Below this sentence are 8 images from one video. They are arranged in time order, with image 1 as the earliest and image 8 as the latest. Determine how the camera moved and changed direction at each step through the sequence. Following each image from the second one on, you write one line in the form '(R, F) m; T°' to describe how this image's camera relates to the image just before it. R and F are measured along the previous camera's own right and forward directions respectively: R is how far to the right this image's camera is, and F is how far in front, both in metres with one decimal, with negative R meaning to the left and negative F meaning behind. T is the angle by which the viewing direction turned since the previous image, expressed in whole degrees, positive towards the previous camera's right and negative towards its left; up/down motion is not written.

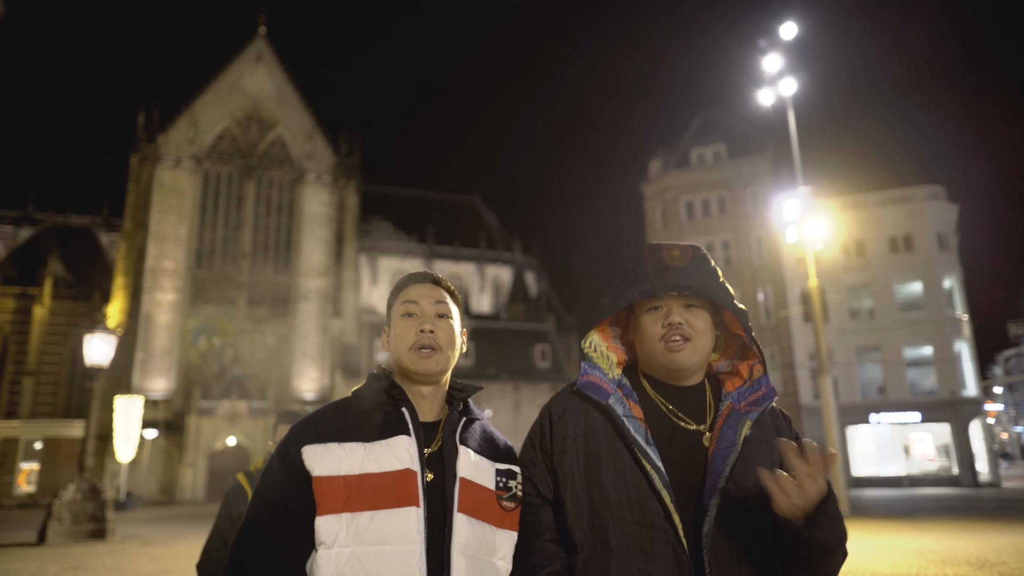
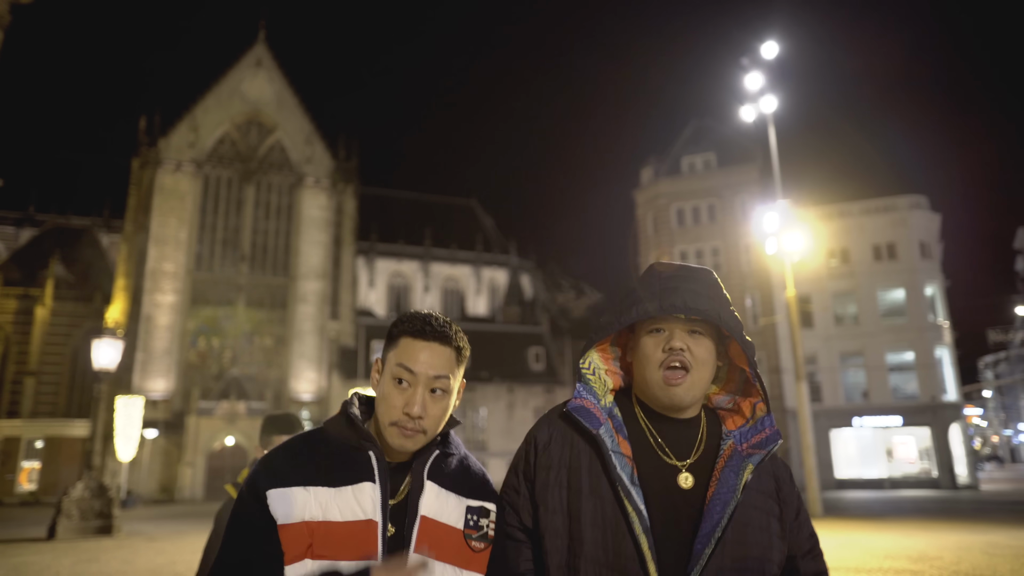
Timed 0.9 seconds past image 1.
(+0.2, -0.7) m; 0°
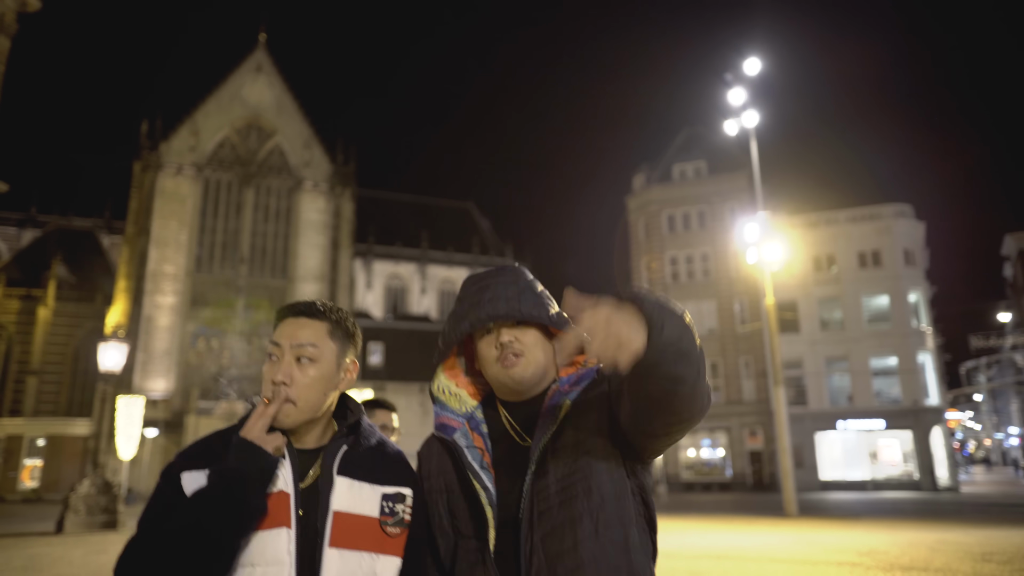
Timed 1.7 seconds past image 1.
(+0.2, -0.7) m; 0°
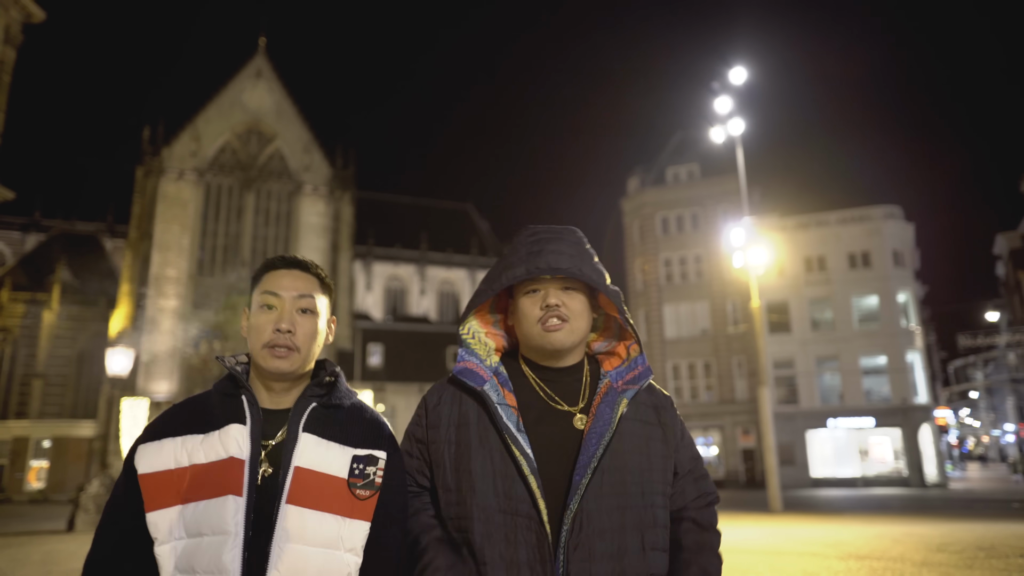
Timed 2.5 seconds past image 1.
(+0.2, -0.6) m; 0°
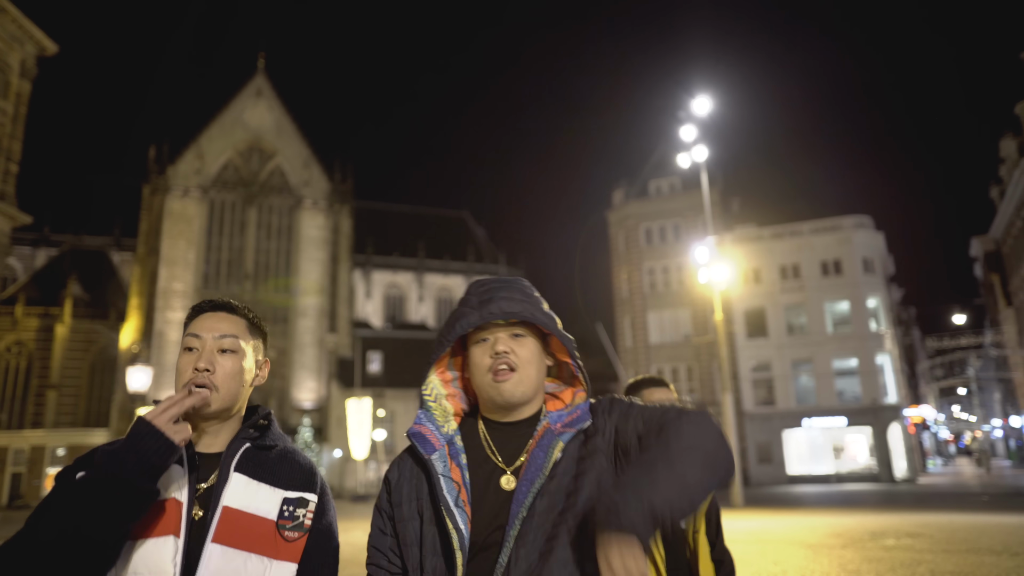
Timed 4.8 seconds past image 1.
(+0.6, -1.7) m; 0°
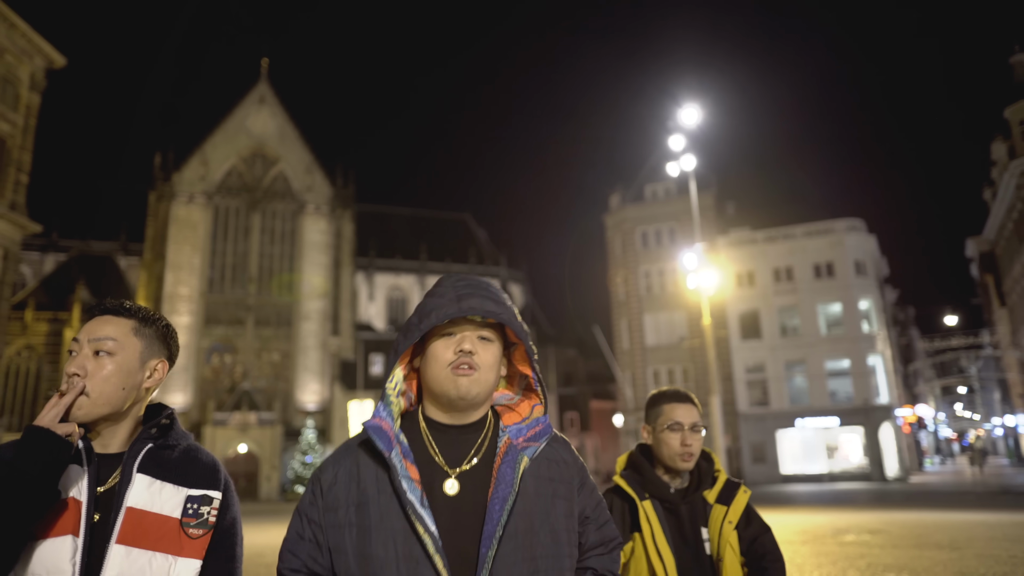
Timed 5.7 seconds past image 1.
(+0.3, -0.6) m; 0°
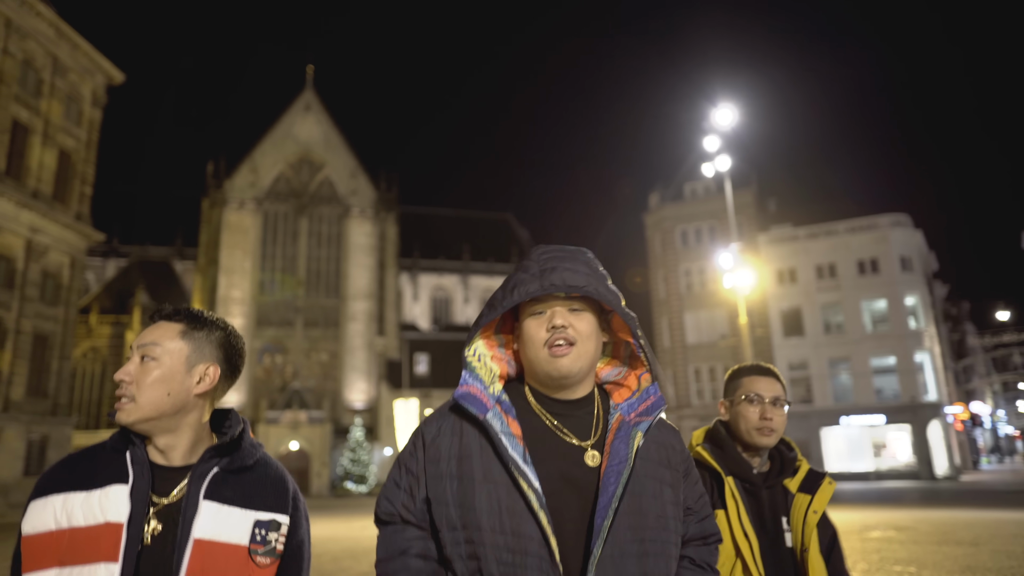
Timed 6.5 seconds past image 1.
(+0.1, -0.6) m; -4°
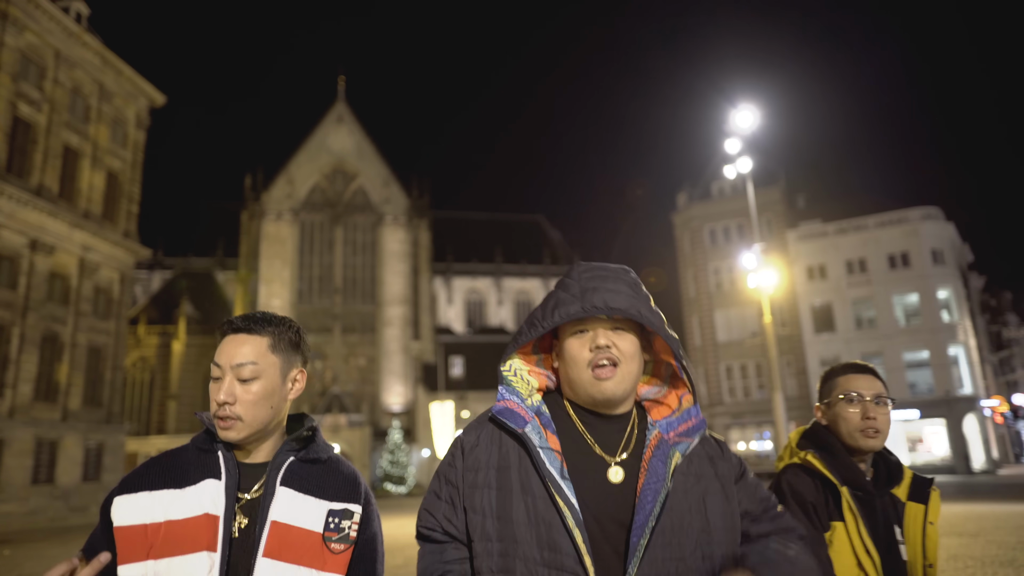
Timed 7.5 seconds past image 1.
(0.0, -0.7) m; -3°
